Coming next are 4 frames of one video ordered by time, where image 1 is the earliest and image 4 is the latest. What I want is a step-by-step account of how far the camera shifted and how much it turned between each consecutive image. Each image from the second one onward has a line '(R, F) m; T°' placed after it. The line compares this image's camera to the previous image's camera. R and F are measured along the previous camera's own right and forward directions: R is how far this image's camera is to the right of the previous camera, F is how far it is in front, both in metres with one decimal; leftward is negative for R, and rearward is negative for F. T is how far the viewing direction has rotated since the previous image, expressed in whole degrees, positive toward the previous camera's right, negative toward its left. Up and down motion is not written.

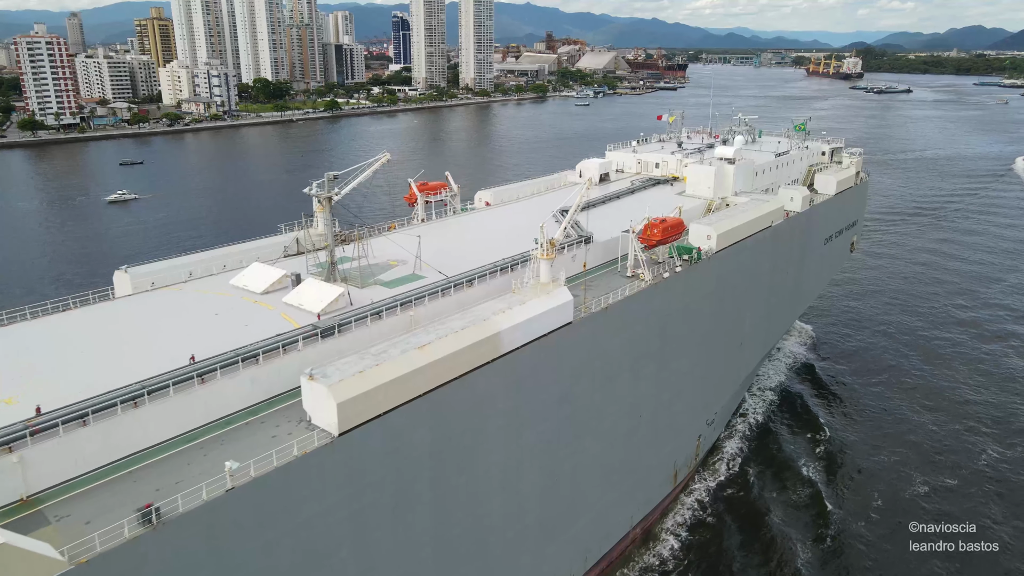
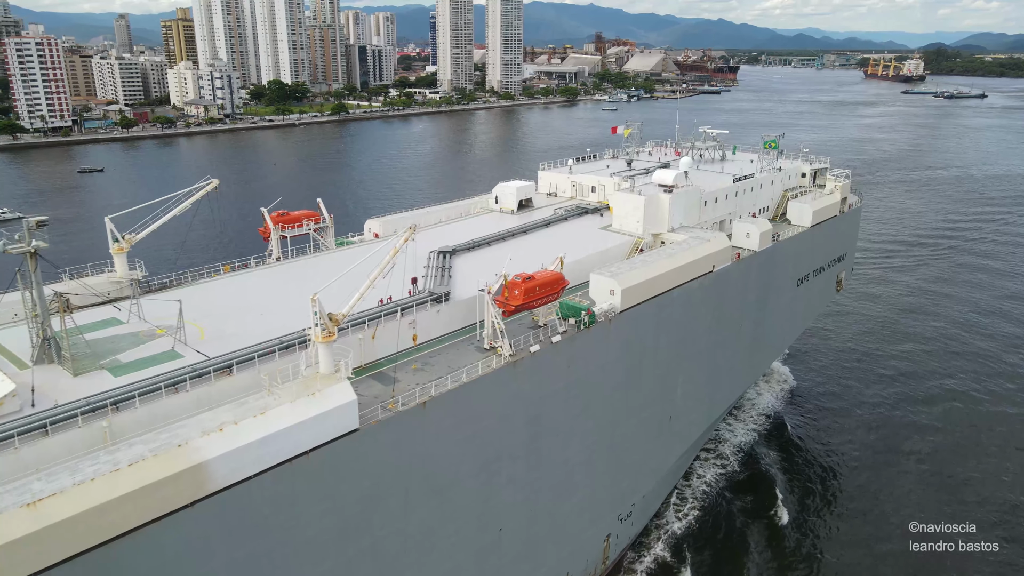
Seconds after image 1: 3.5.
(+3.4, +3.6) m; -3°
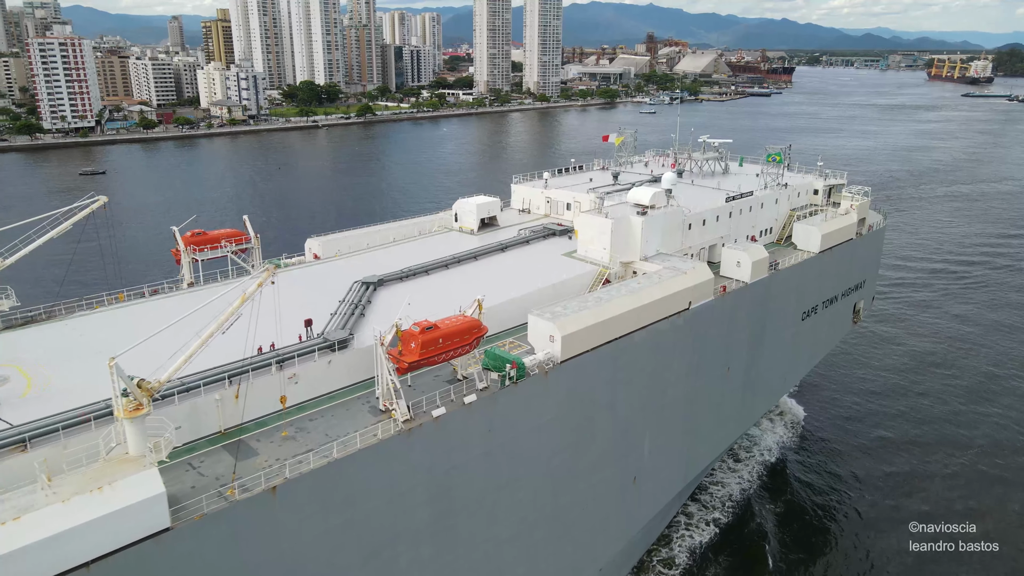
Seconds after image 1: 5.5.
(+1.8, +2.1) m; -3°
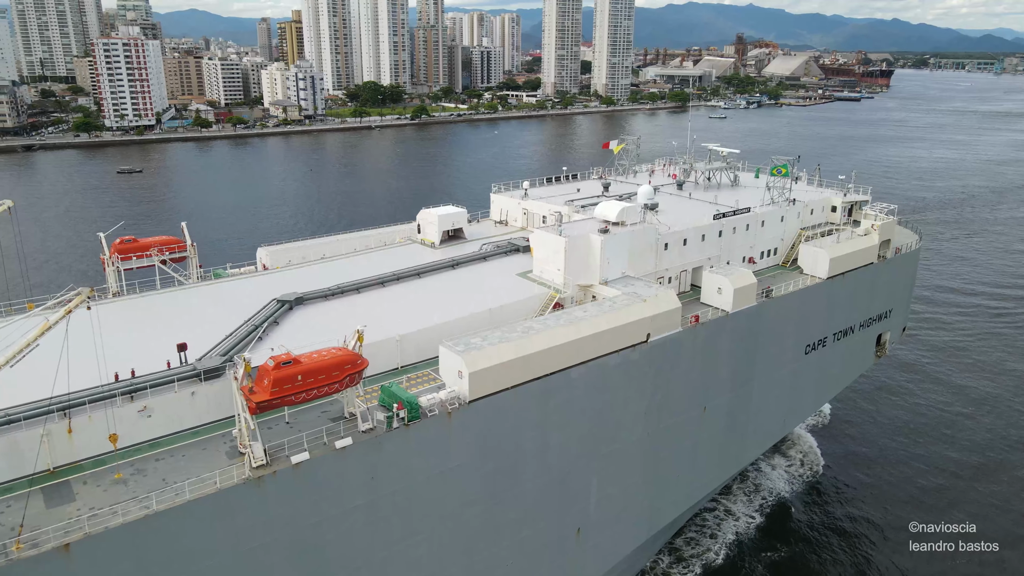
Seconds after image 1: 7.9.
(+2.2, +1.5) m; -5°
